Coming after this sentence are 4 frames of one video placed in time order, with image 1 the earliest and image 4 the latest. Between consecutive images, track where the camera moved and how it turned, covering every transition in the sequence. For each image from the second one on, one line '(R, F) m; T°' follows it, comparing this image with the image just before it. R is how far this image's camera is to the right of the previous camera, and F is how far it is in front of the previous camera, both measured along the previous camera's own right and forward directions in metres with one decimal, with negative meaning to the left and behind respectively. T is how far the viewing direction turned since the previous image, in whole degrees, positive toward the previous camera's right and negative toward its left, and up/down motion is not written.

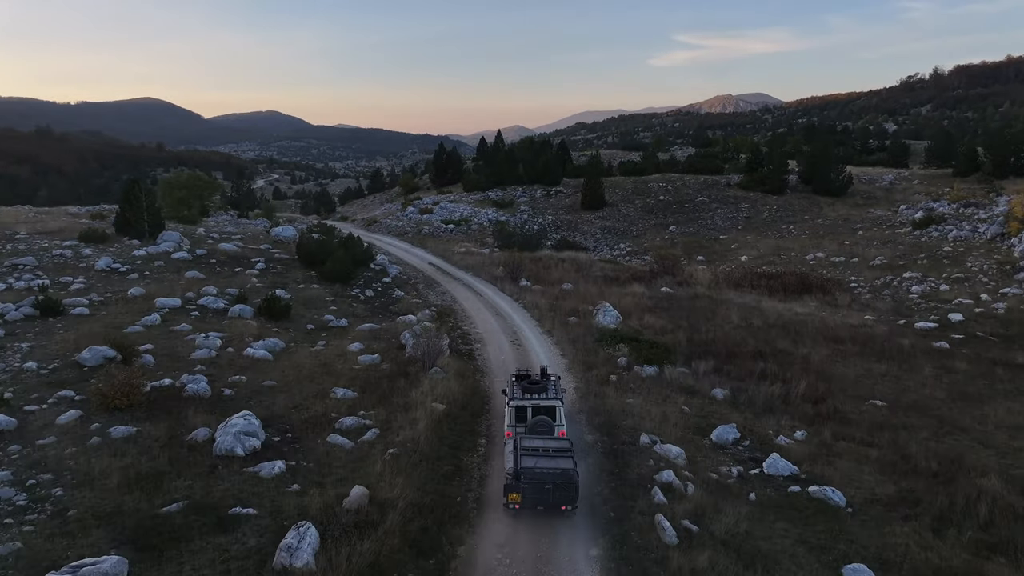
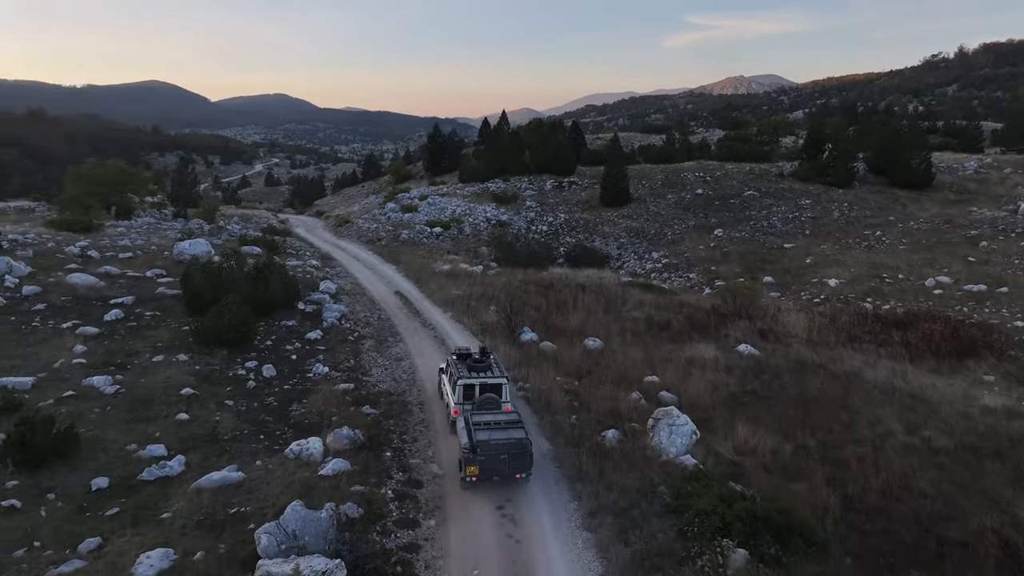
(+0.3, +8.9) m; -1°
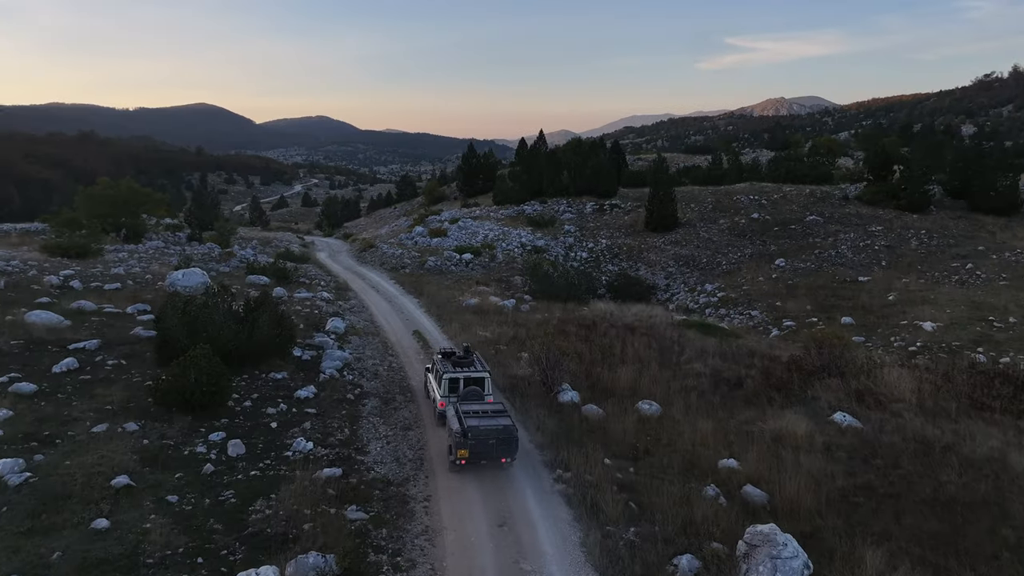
(0.0, +3.1) m; -3°
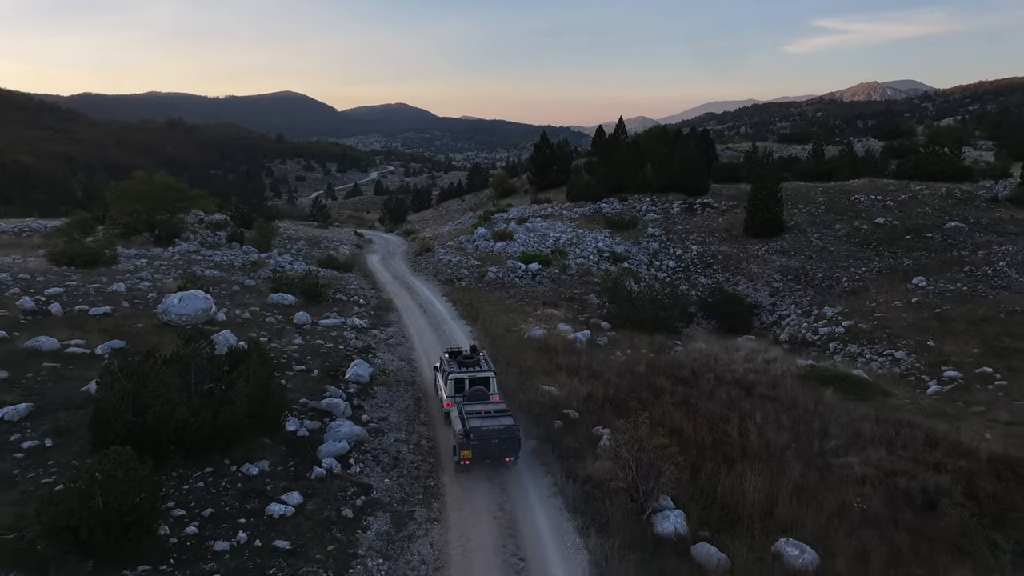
(-0.1, +4.5) m; -6°
